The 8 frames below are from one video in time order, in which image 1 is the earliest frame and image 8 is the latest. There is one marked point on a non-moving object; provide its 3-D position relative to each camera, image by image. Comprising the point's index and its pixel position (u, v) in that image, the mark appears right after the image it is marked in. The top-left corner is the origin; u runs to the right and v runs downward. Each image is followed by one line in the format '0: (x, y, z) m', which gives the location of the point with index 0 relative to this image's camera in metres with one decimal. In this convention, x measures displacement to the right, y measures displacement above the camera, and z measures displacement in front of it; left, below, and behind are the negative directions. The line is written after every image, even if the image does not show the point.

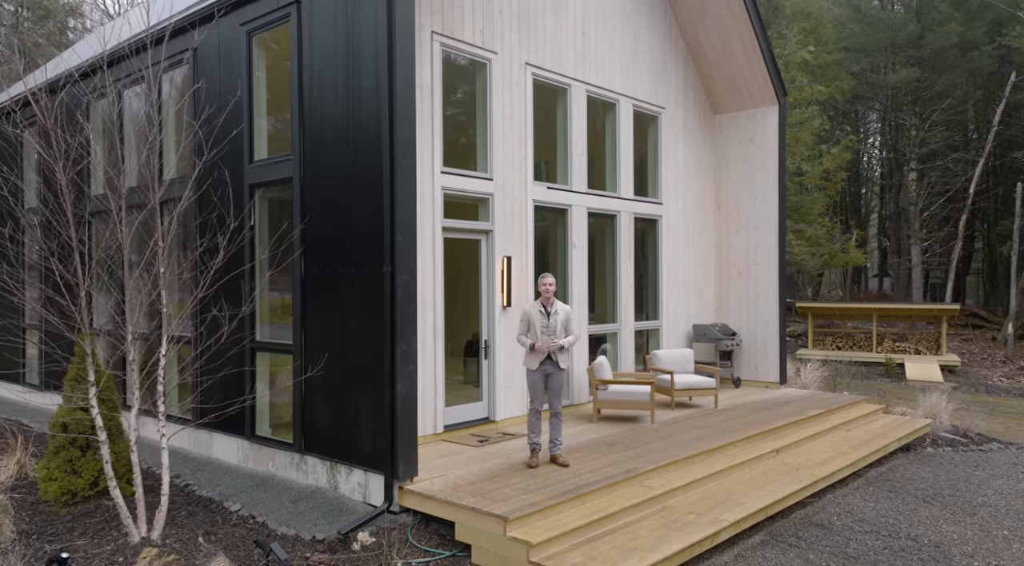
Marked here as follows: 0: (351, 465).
0: (-1.2, -1.4, +6.0) m
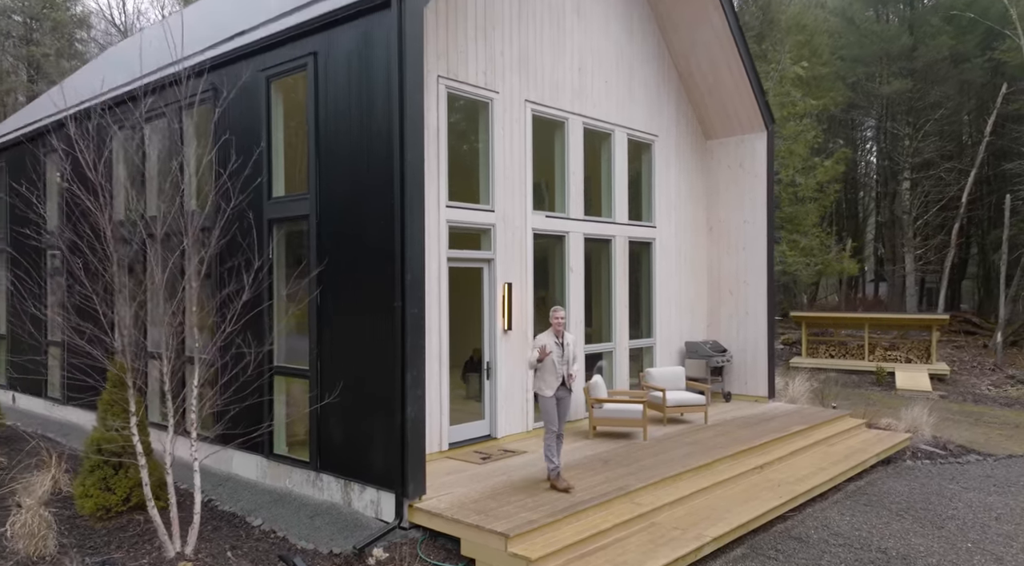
0: (-1.2, -1.7, +6.5) m
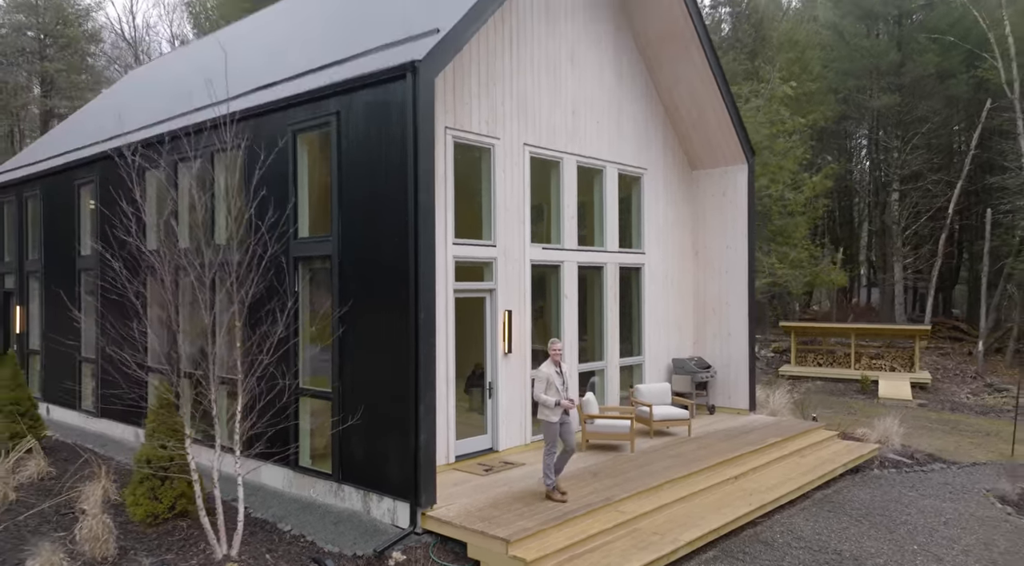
0: (-1.2, -2.0, +7.4) m
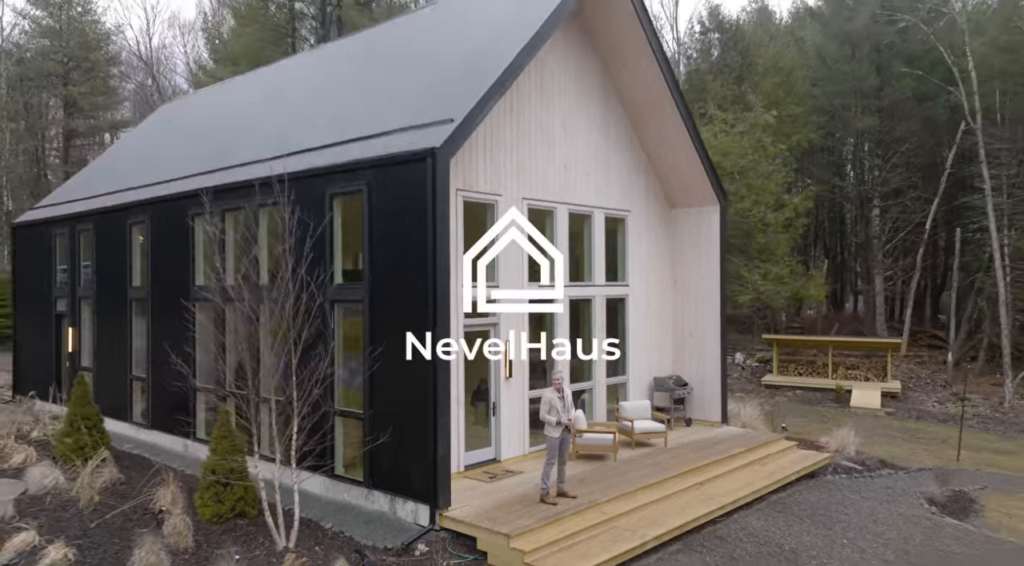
0: (-1.2, -2.5, +9.1) m
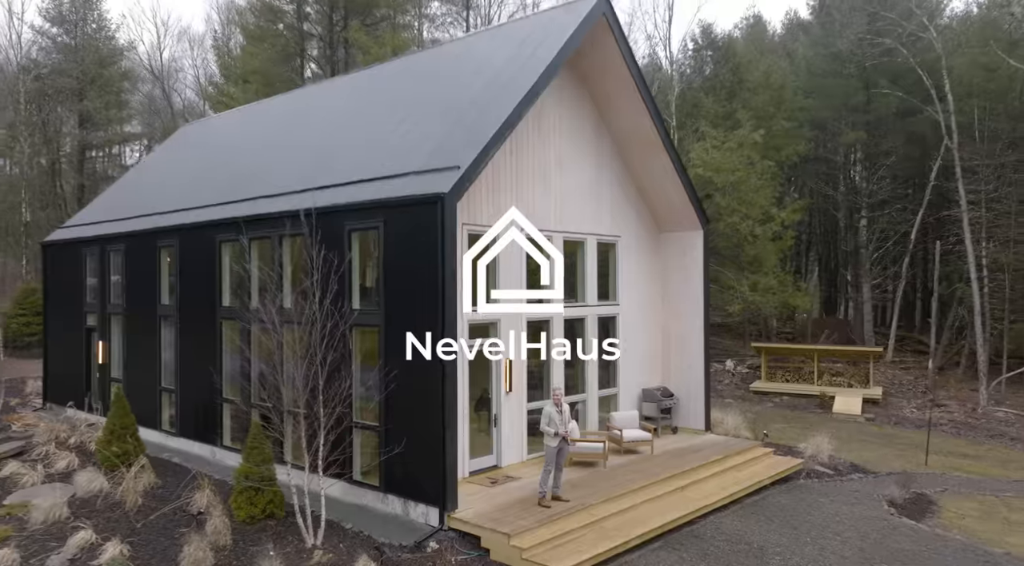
0: (-1.2, -2.9, +10.2) m
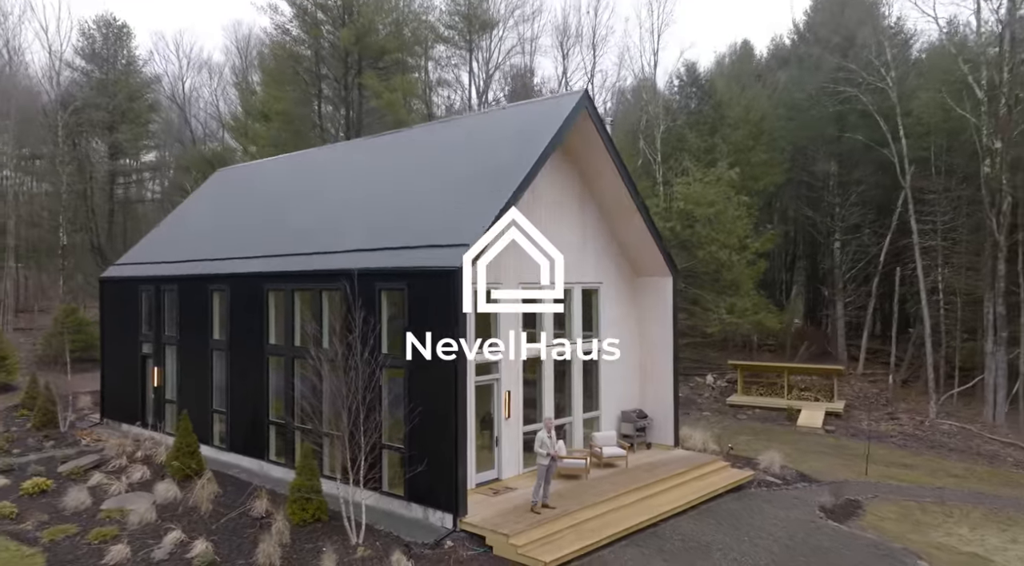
0: (-1.3, -3.7, +12.9) m
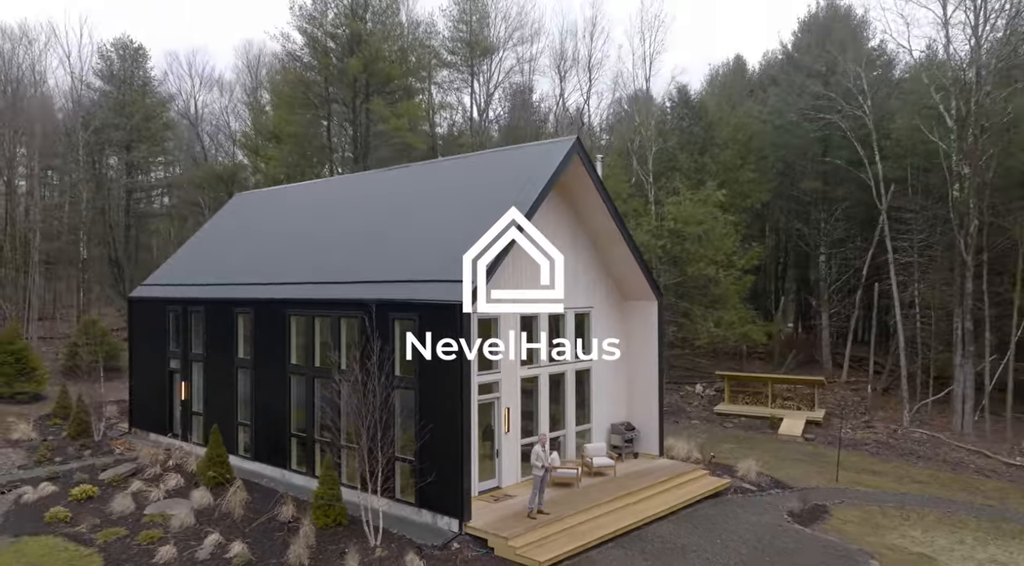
0: (-1.3, -4.3, +14.6) m
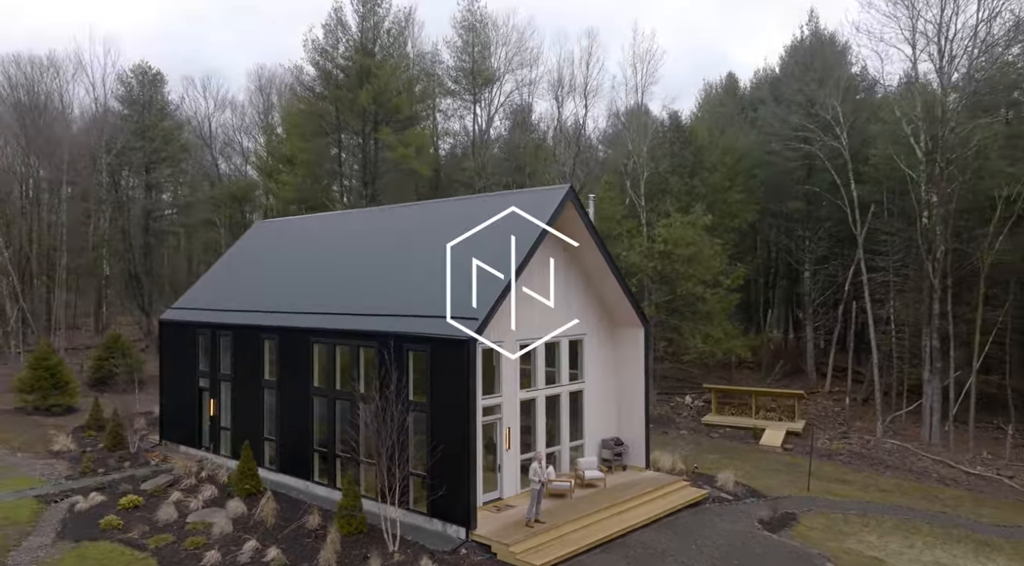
0: (-1.3, -5.1, +16.6) m
